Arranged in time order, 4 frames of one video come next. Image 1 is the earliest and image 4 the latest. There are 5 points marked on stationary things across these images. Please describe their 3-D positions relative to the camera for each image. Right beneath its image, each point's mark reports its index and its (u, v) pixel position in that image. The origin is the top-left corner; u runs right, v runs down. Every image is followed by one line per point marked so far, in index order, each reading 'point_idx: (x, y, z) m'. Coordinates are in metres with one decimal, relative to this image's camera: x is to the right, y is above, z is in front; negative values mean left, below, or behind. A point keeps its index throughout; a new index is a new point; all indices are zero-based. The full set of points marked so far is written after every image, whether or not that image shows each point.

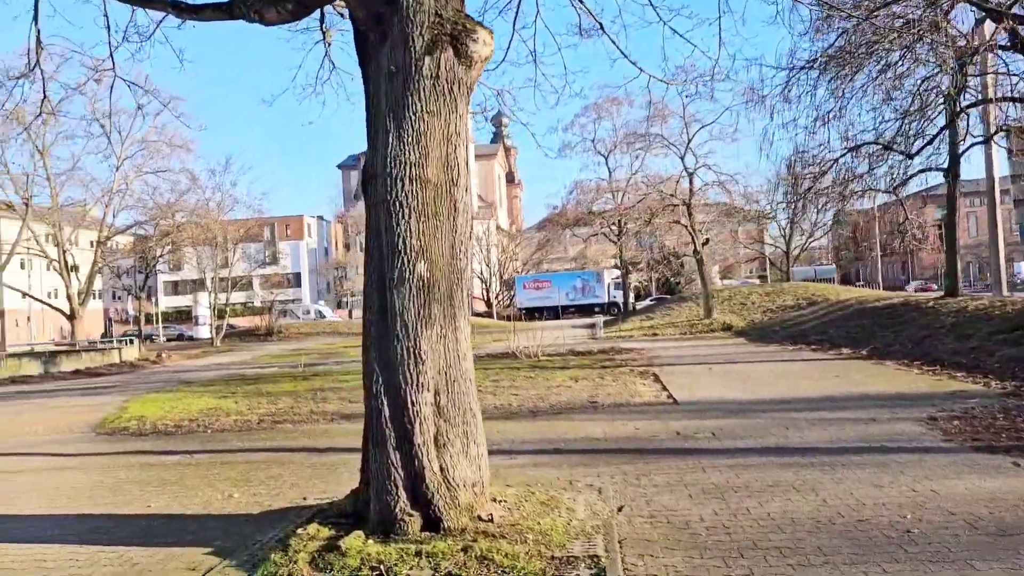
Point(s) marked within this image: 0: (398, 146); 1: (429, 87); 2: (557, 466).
0: (-0.7, +0.9, +5.1) m
1: (-0.5, +1.2, +5.1) m
2: (+0.4, -1.5, +7.2) m
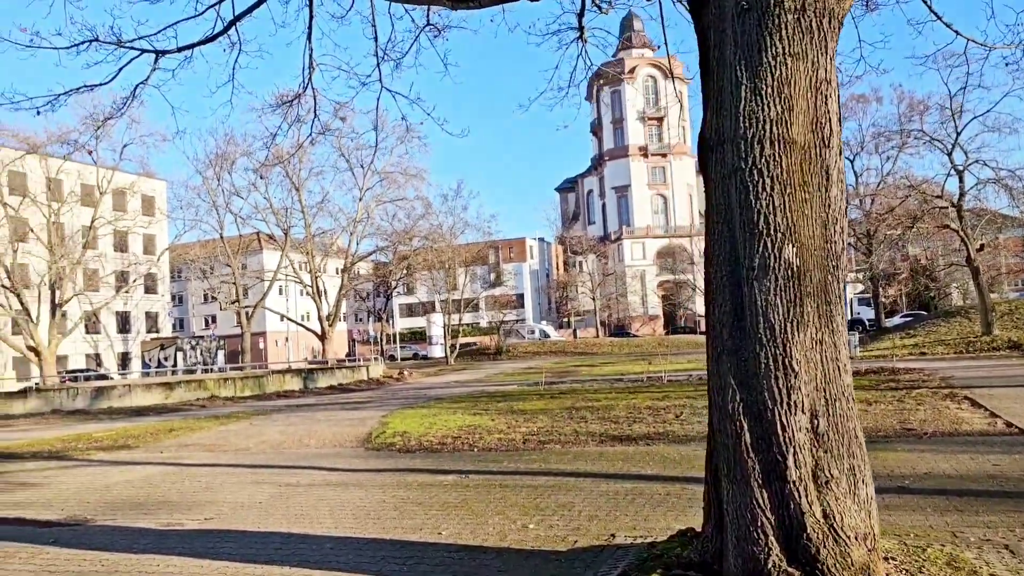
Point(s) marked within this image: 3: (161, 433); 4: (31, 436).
0: (+1.2, +0.9, +4.0) m
1: (+1.3, +1.3, +4.0) m
2: (+2.8, -1.5, +5.8) m
3: (-6.5, -2.7, +15.5) m
4: (-10.2, -3.1, +17.9) m
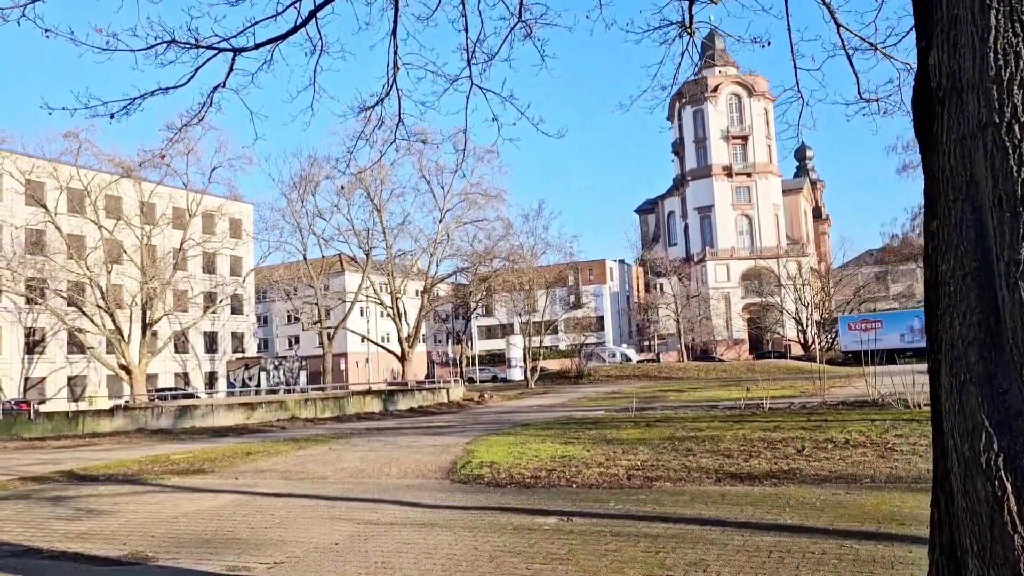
0: (+1.7, +0.9, +2.9) m
1: (+1.9, +1.3, +2.9) m
2: (+3.5, -1.6, +4.4) m
3: (-4.9, -3.0, +14.9) m
4: (-8.4, -3.5, +17.6) m
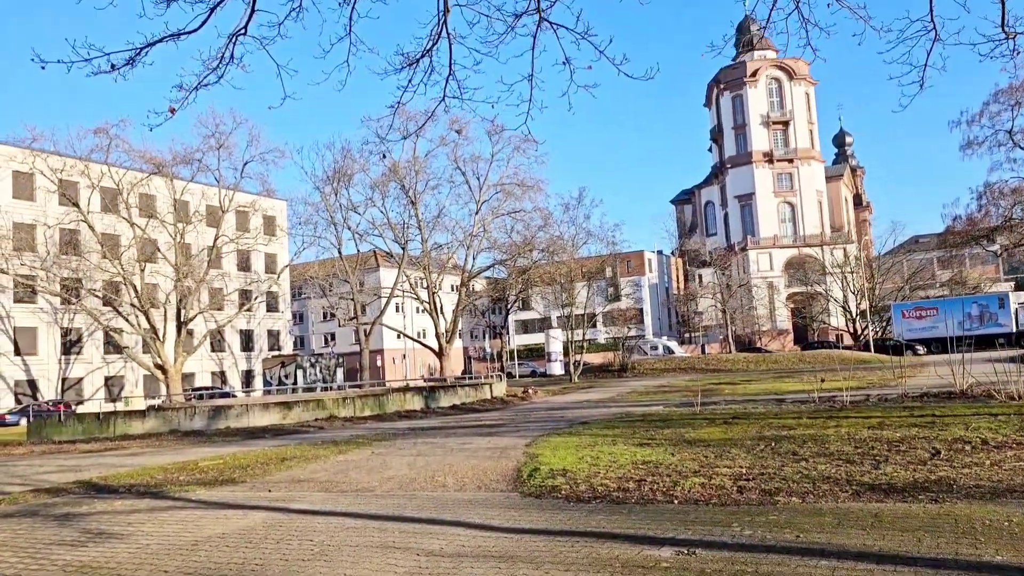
0: (+2.2, +1.1, +1.2) m
1: (+2.4, +1.5, +1.1) m
2: (+4.1, -1.3, +2.6) m
3: (-3.8, -2.8, +13.5) m
4: (-7.2, -3.4, +16.3) m
